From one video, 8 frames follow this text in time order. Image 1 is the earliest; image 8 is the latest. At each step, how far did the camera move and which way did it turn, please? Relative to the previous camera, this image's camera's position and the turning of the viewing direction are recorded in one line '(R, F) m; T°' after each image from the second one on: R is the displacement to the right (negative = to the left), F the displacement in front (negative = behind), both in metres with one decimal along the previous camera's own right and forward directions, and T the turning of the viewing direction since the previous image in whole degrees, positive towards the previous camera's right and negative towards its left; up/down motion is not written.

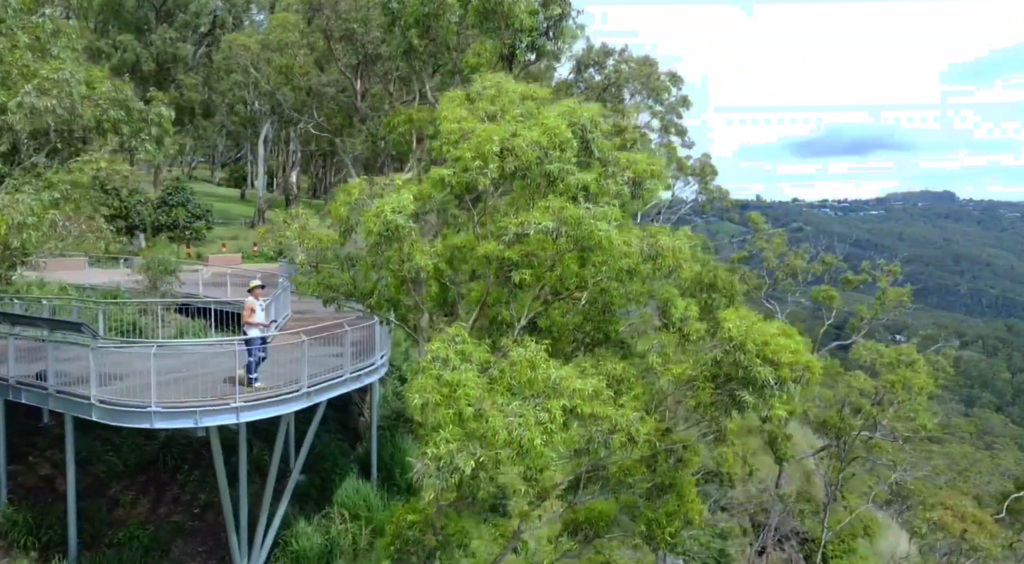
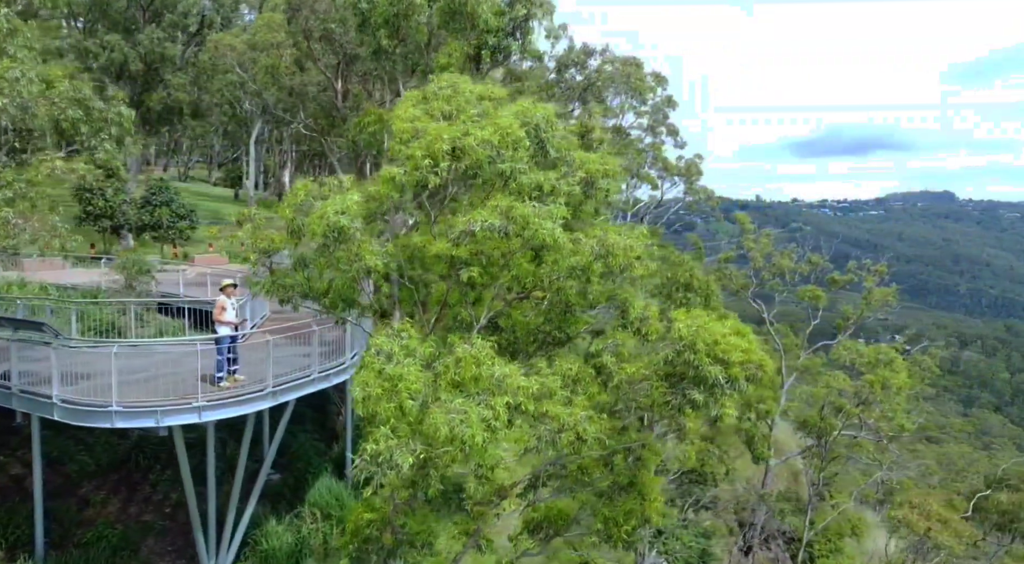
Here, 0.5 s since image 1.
(+0.3, 0.0) m; 0°
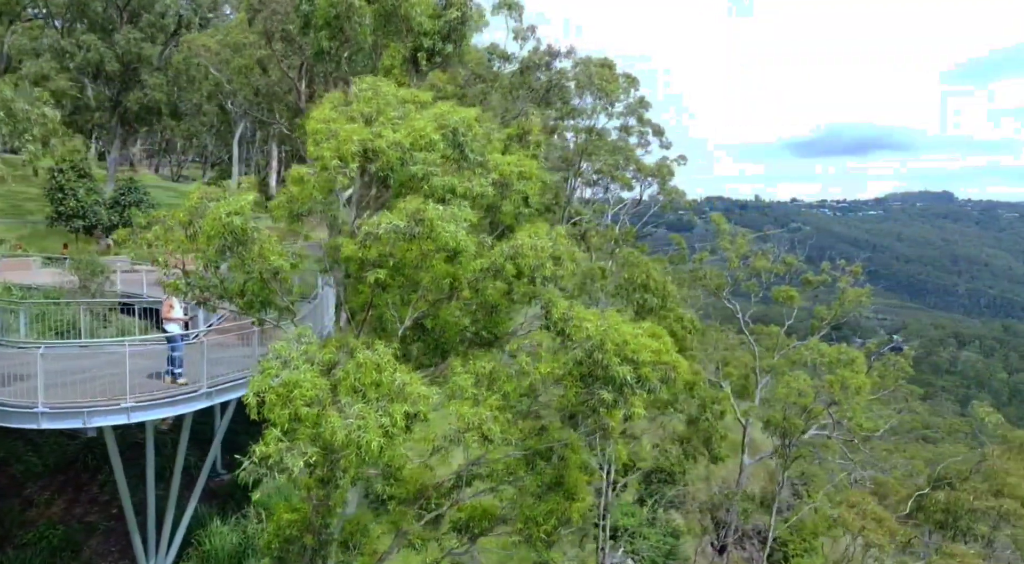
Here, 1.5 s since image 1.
(+0.6, -0.1) m; 0°
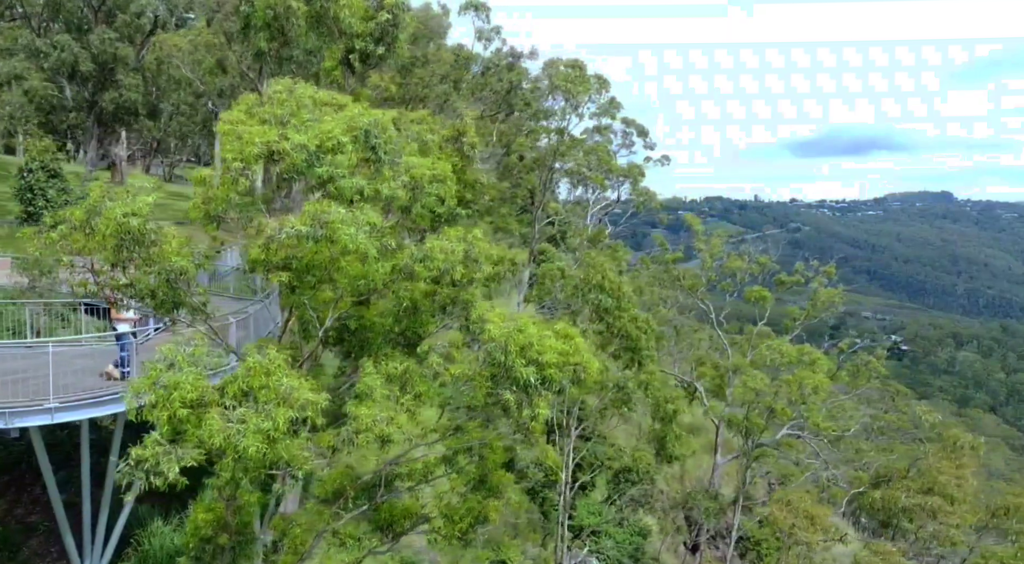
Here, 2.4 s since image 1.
(+0.7, -0.1) m; 0°
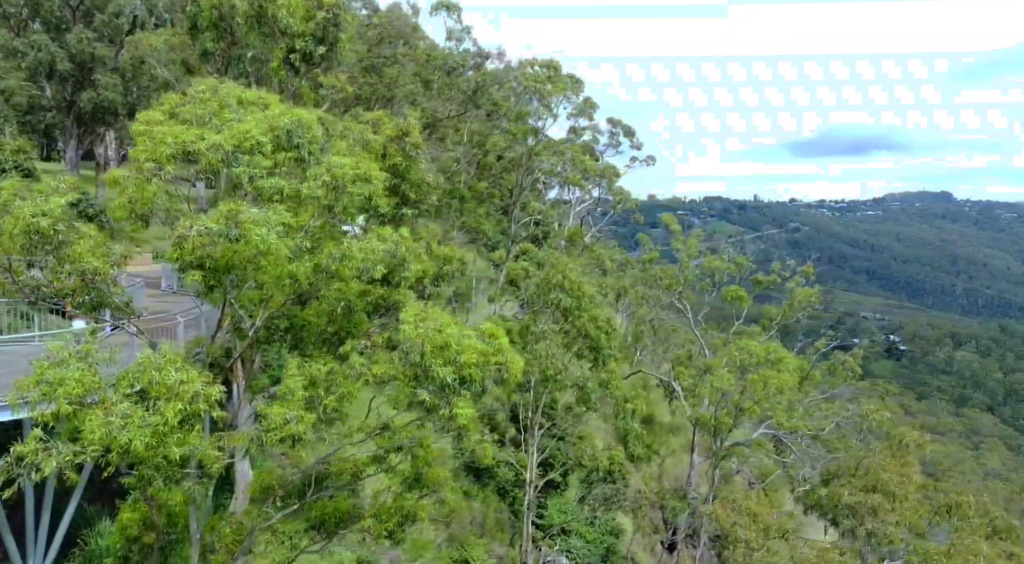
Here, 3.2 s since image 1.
(+0.6, 0.0) m; 0°
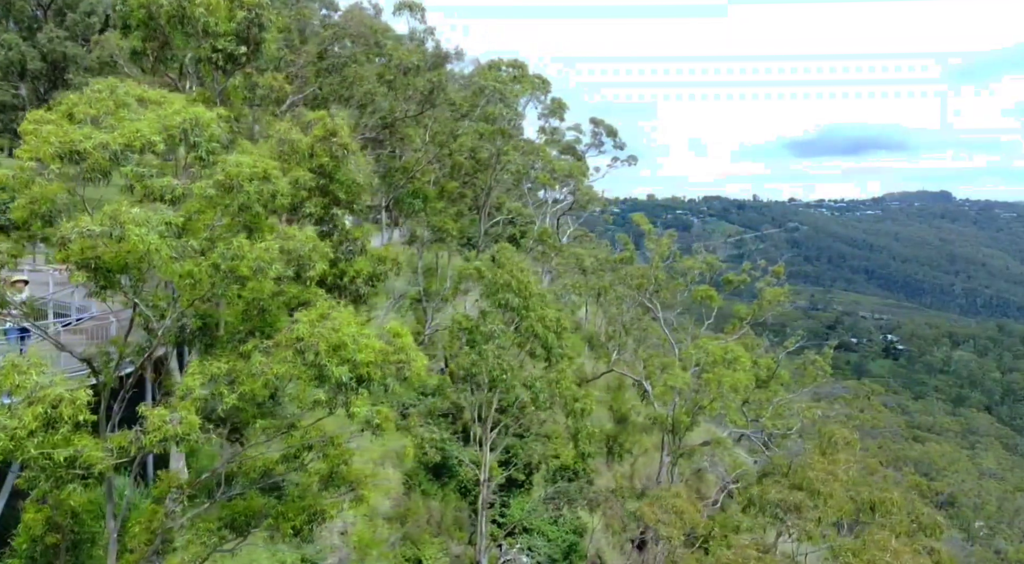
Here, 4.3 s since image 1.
(+0.8, 0.0) m; 0°
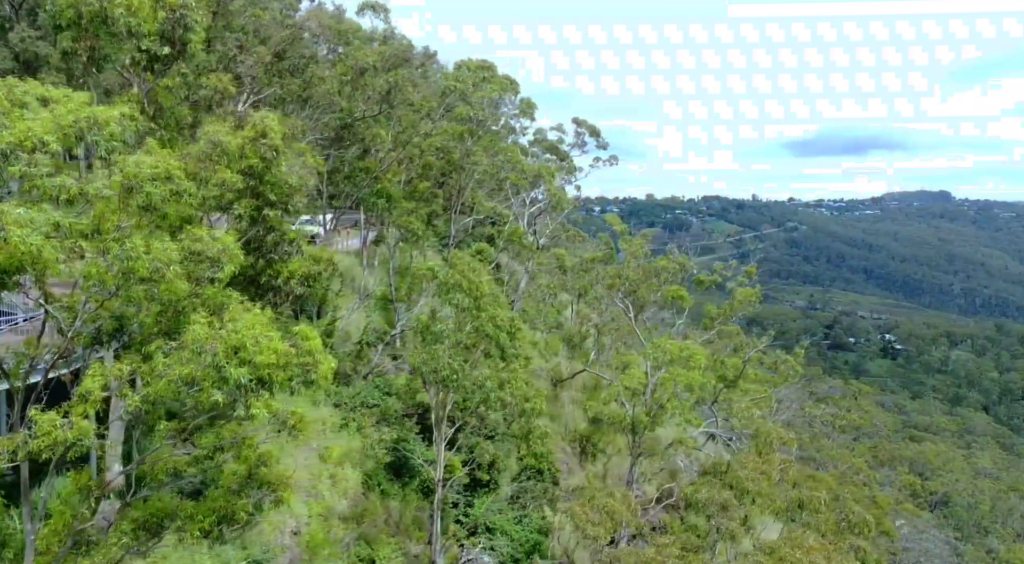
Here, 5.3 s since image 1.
(+0.7, 0.0) m; 0°
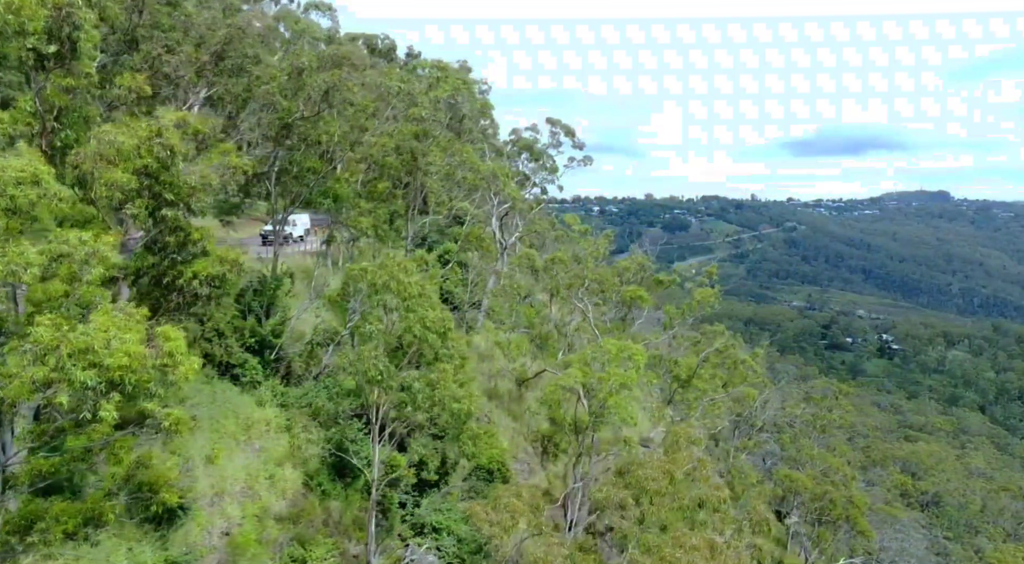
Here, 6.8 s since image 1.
(+1.1, 0.0) m; +1°
